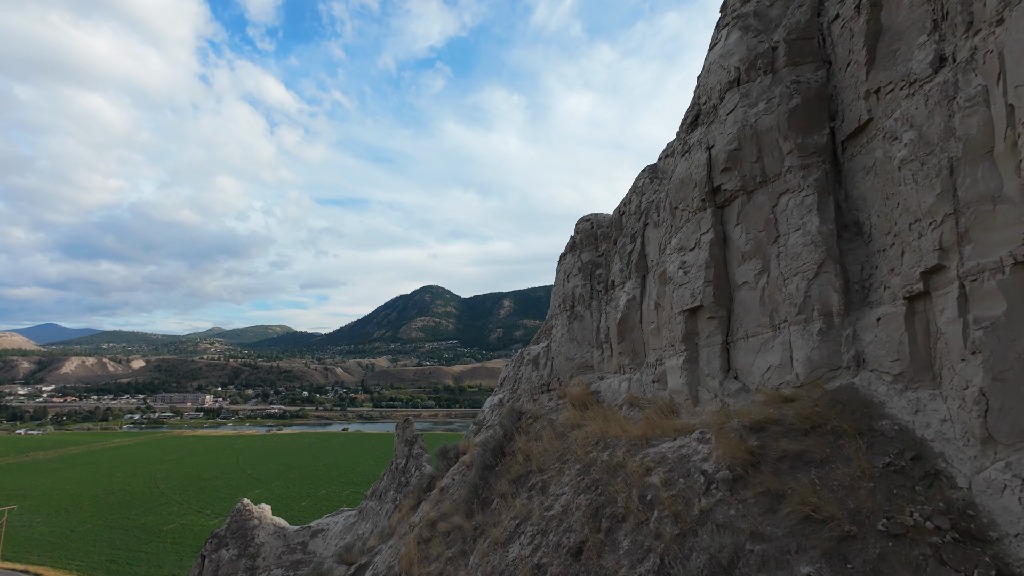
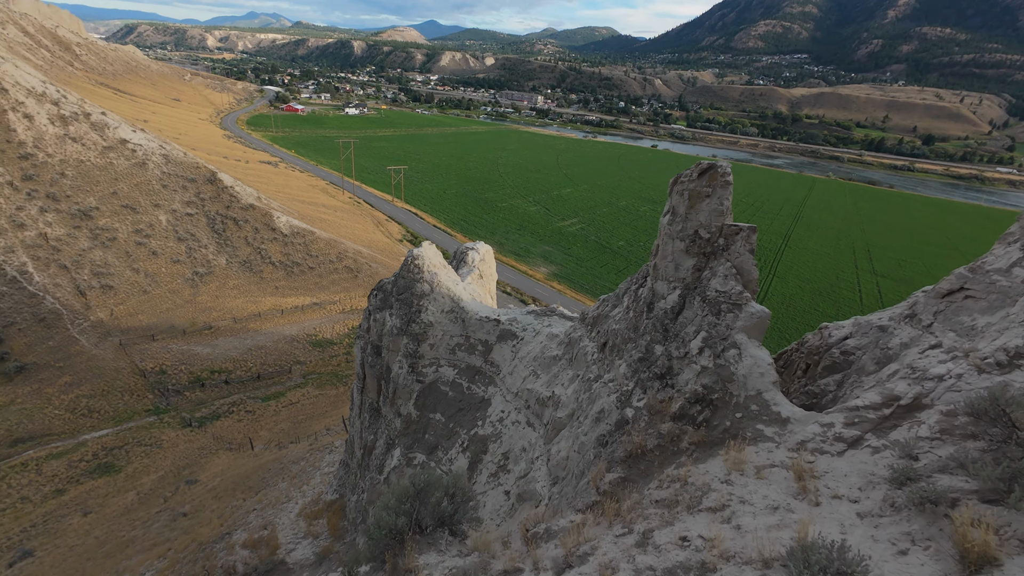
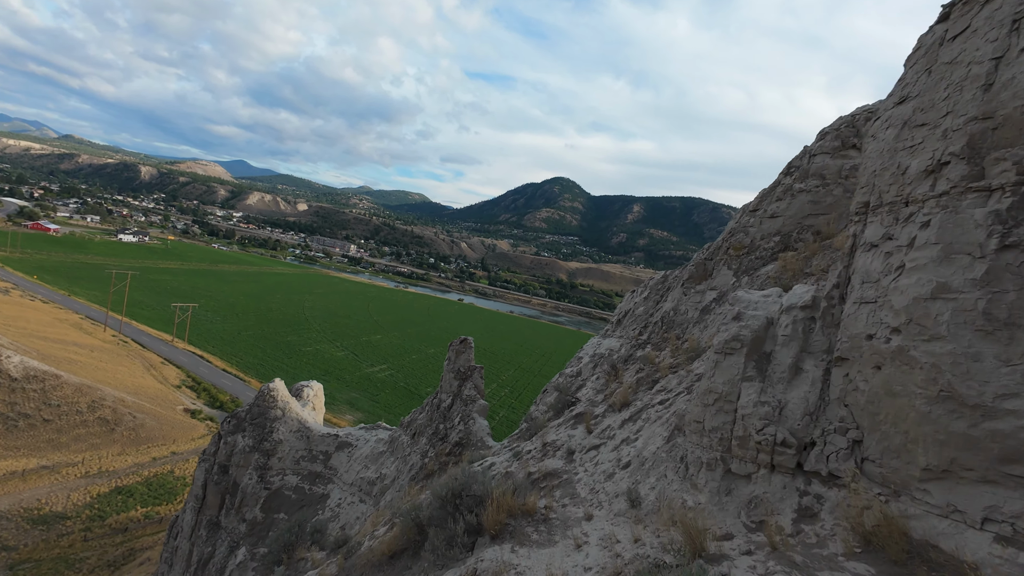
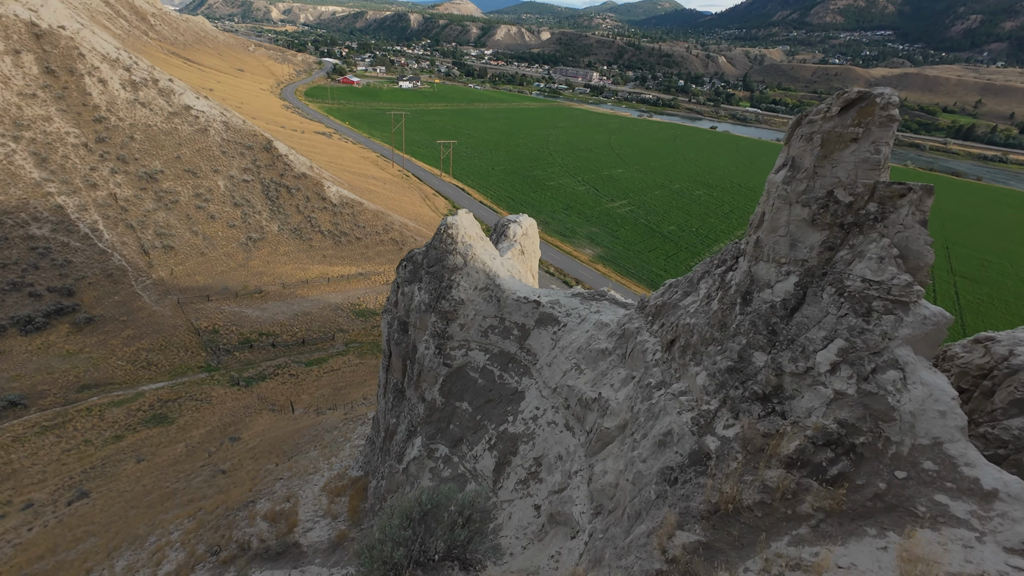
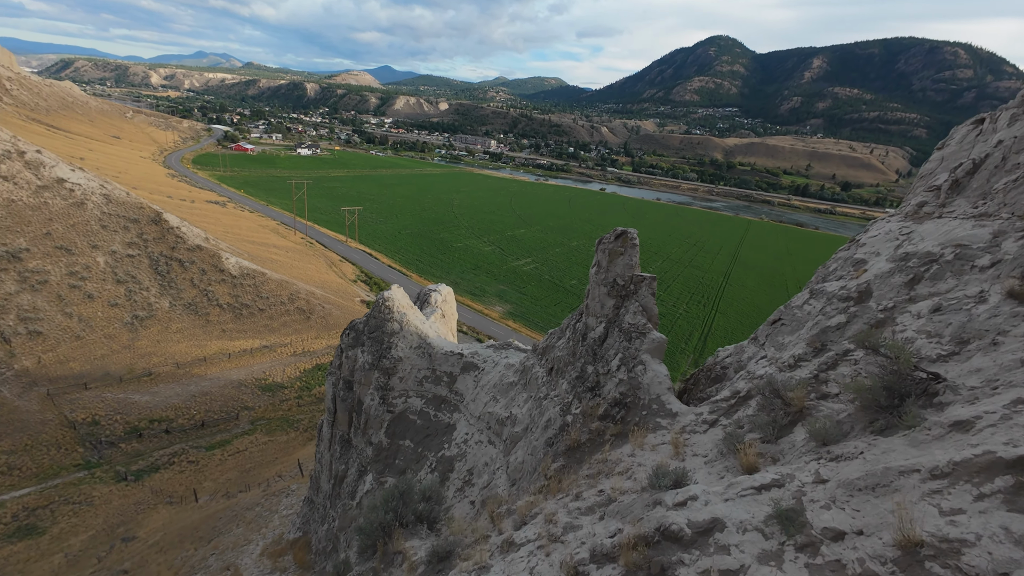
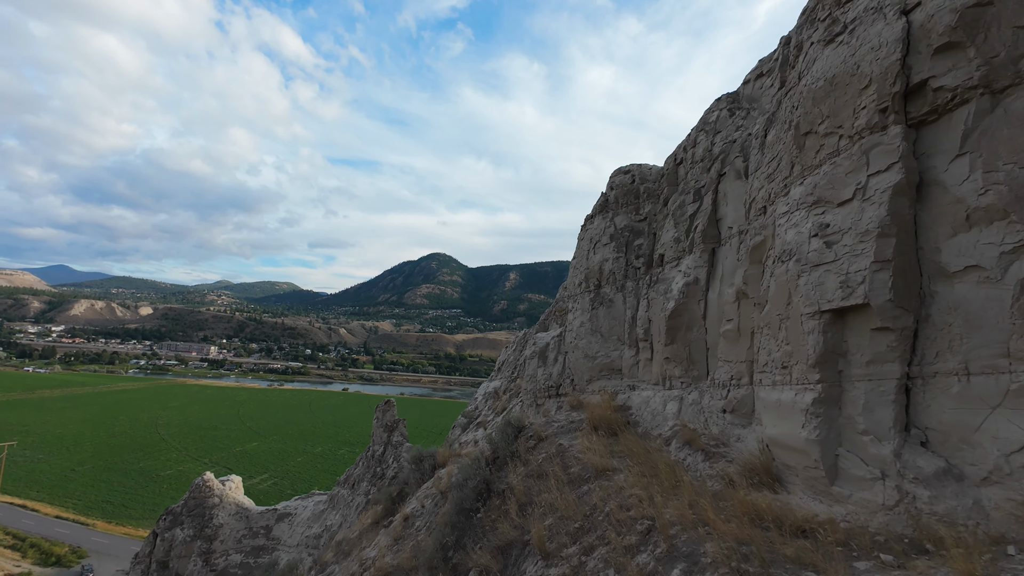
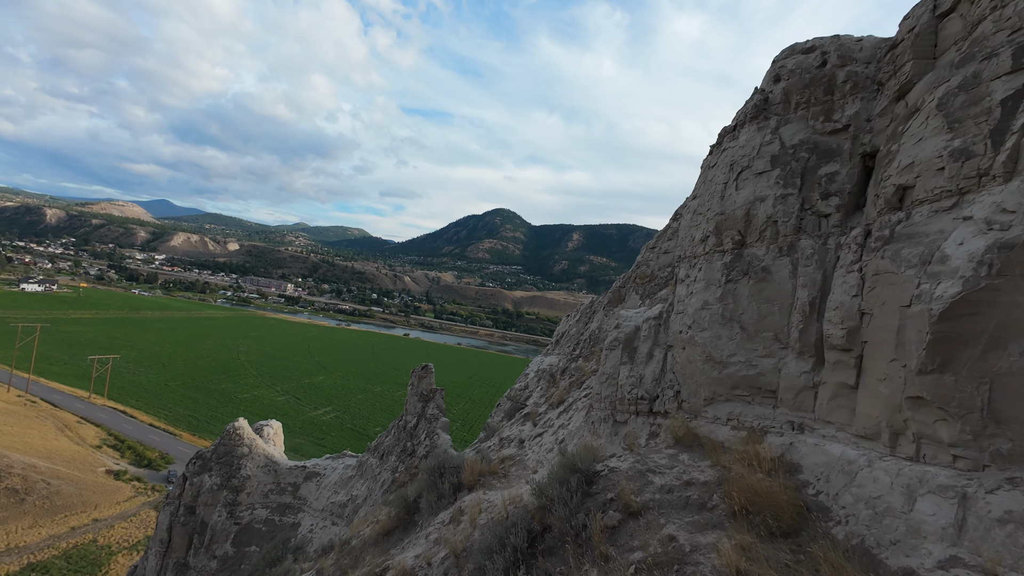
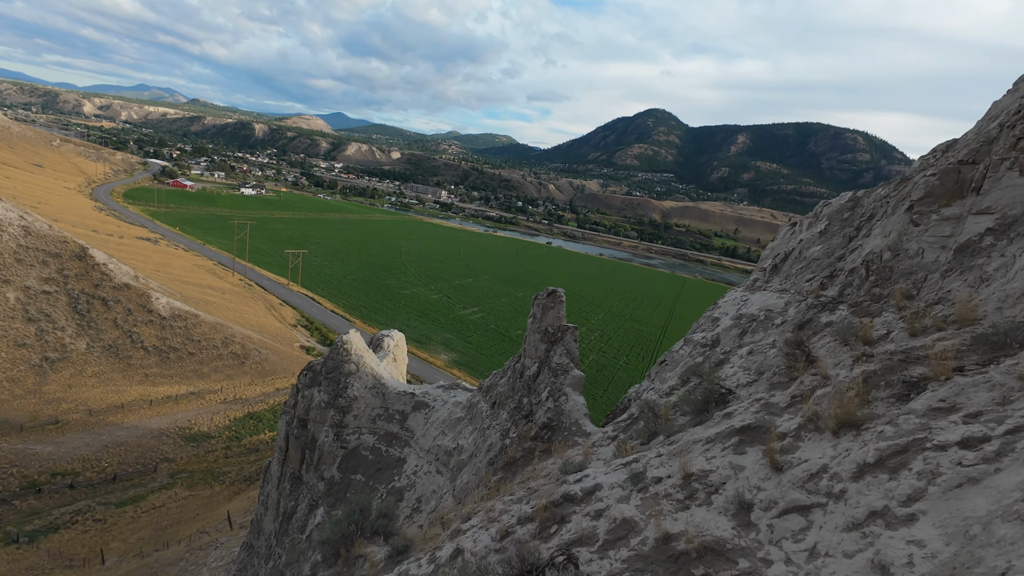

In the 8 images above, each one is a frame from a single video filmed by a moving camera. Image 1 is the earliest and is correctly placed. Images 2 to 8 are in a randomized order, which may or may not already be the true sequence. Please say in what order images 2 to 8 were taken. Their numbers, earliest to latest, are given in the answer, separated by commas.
6, 7, 3, 8, 5, 2, 4
